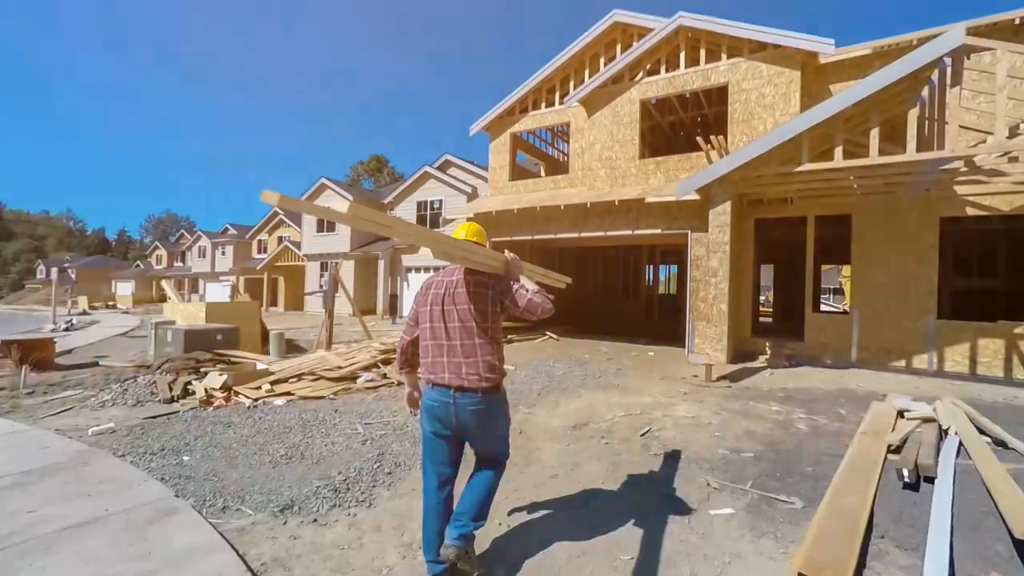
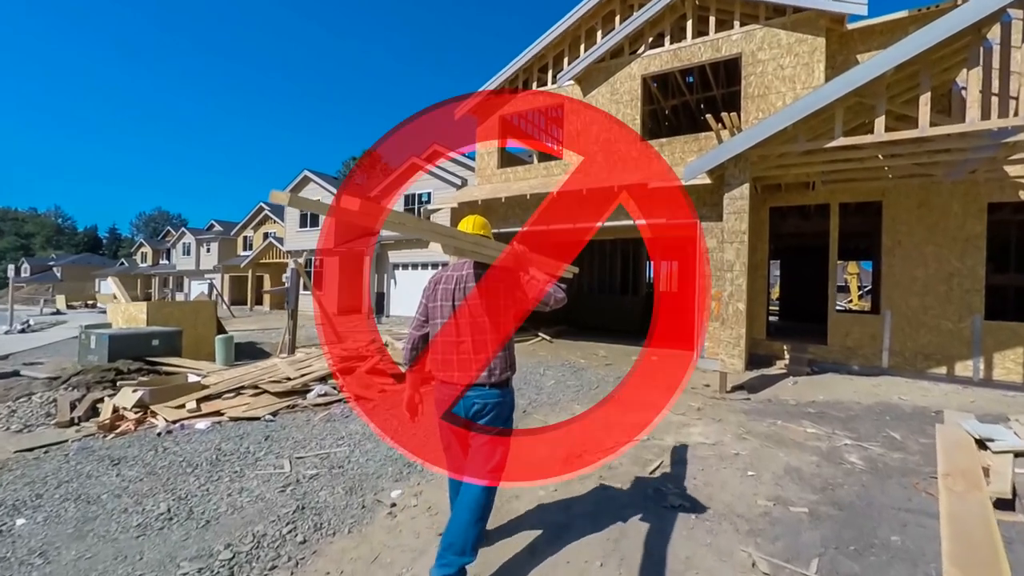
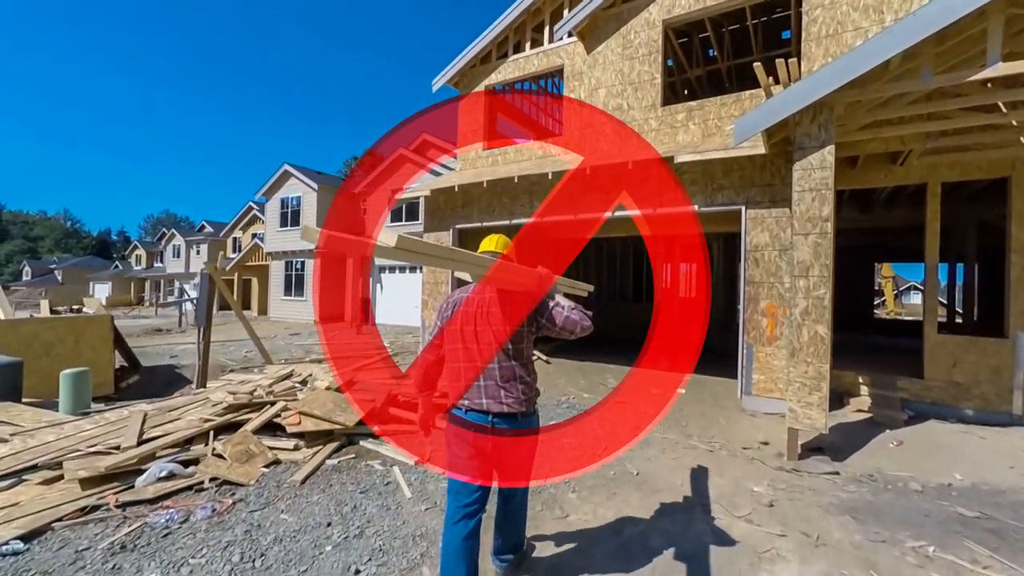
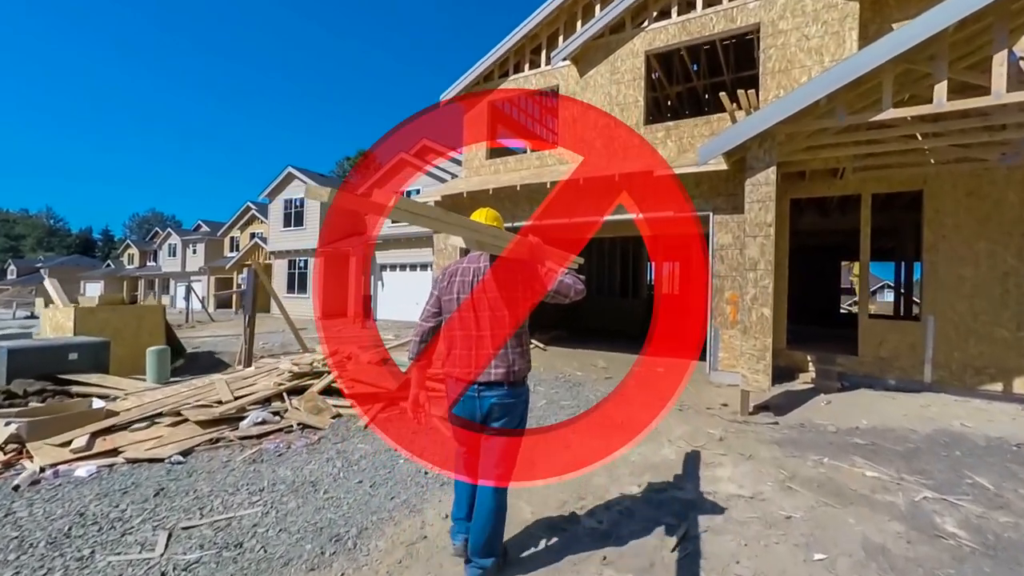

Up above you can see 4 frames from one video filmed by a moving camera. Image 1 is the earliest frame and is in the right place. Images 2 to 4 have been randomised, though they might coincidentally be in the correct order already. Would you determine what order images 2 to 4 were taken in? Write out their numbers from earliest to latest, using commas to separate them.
2, 4, 3
